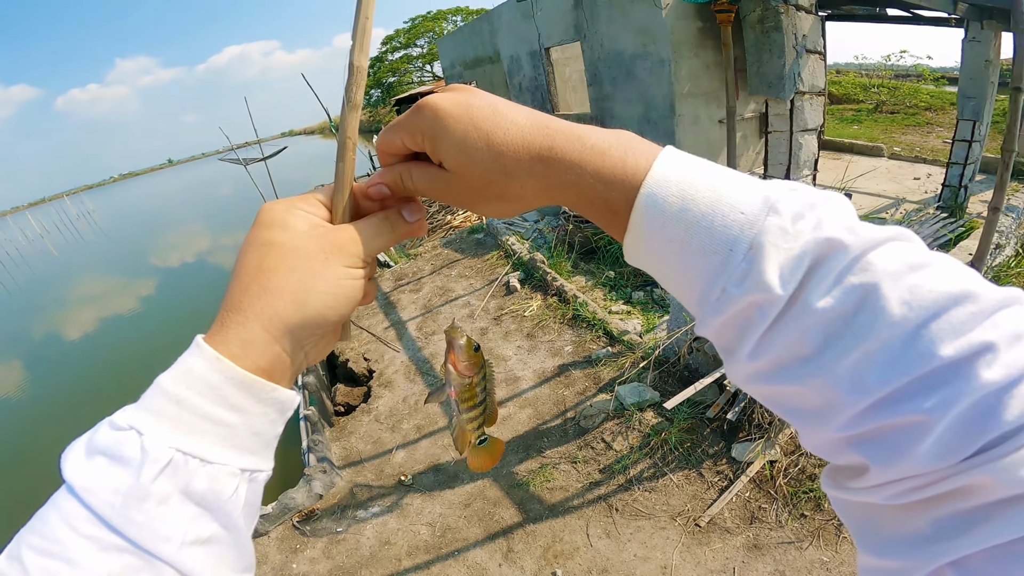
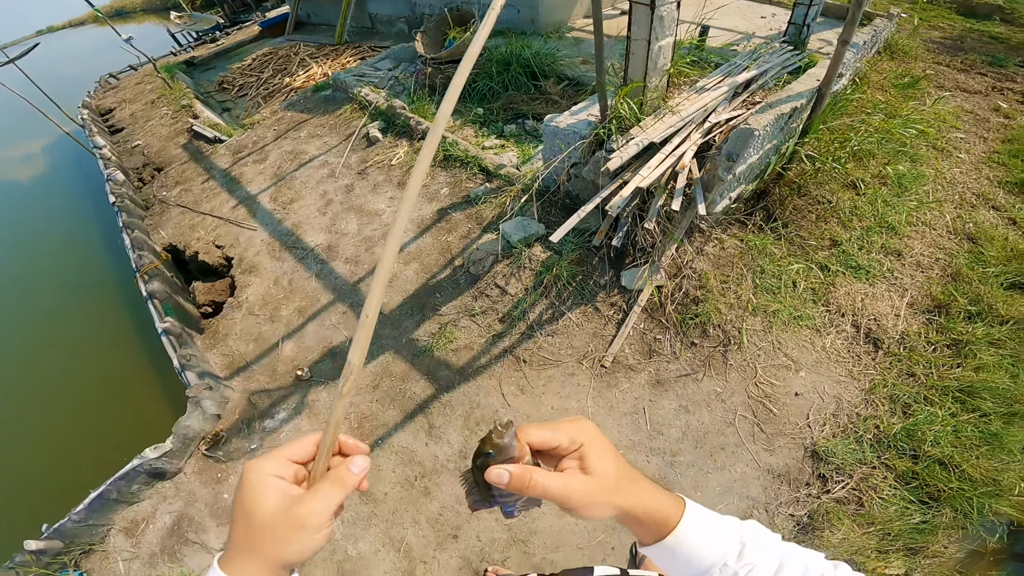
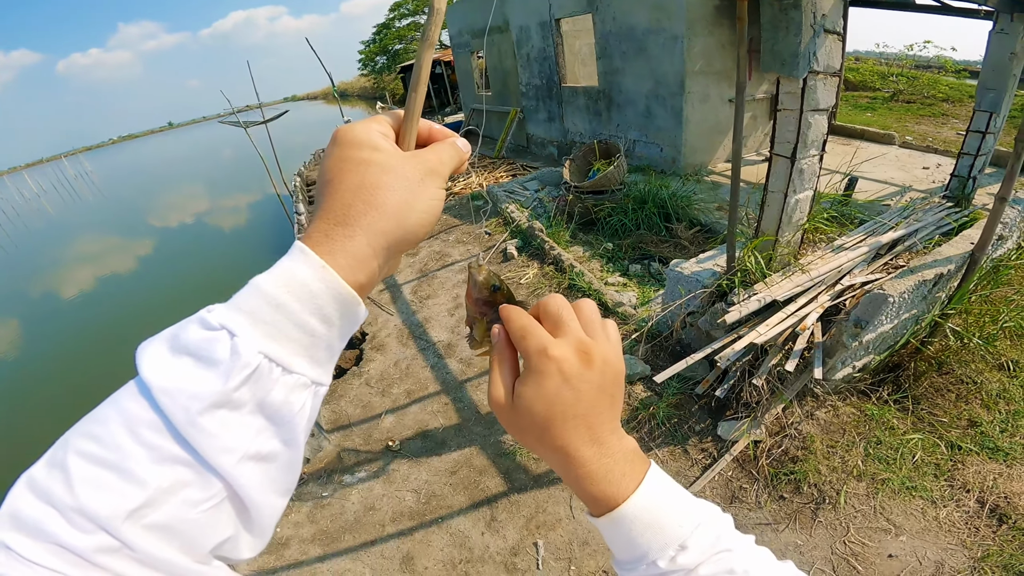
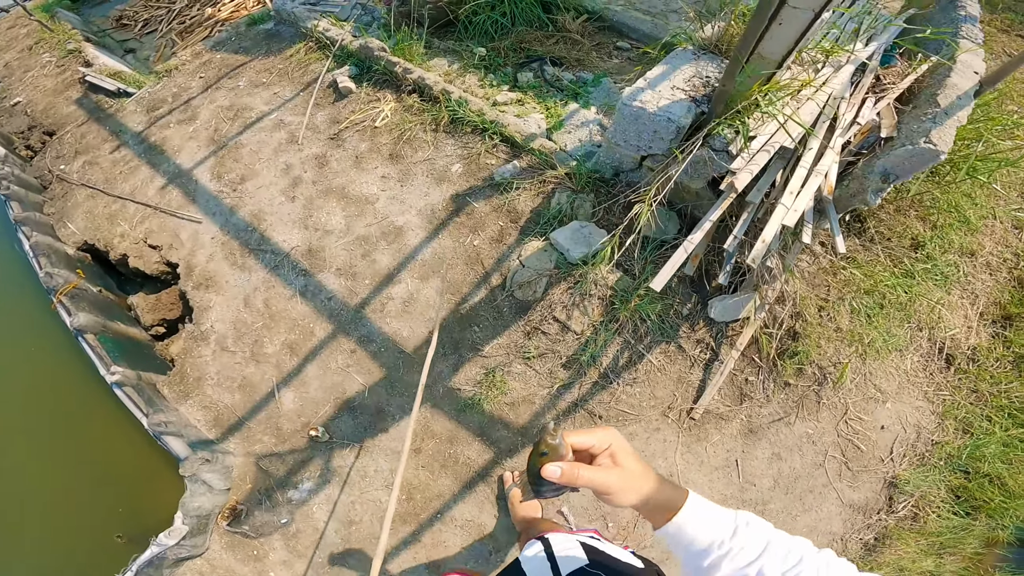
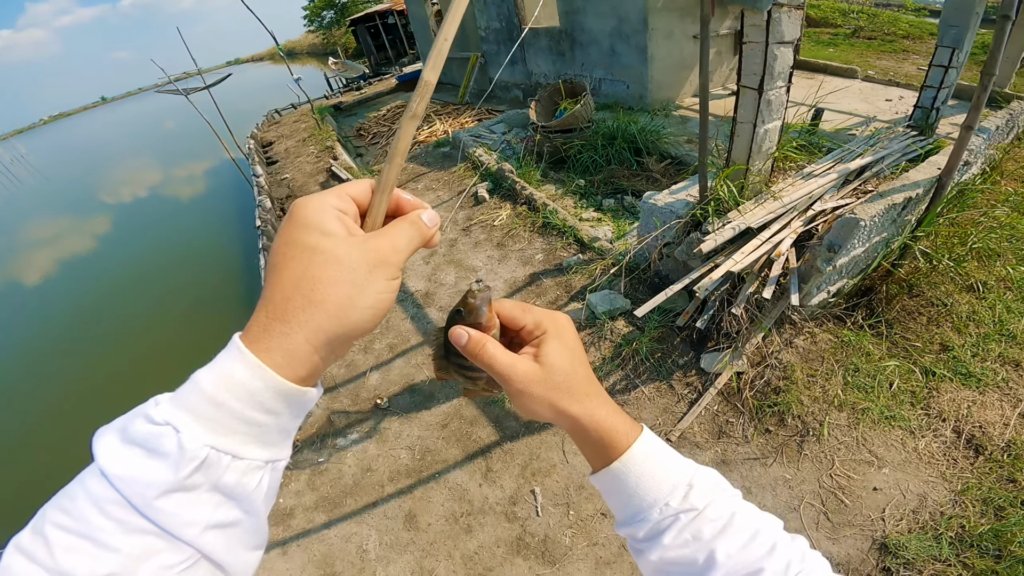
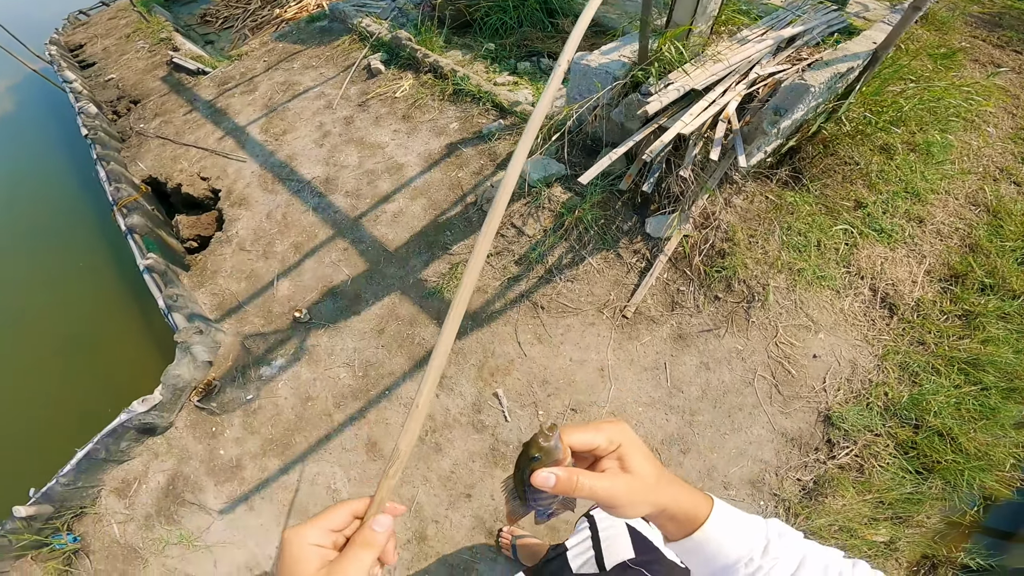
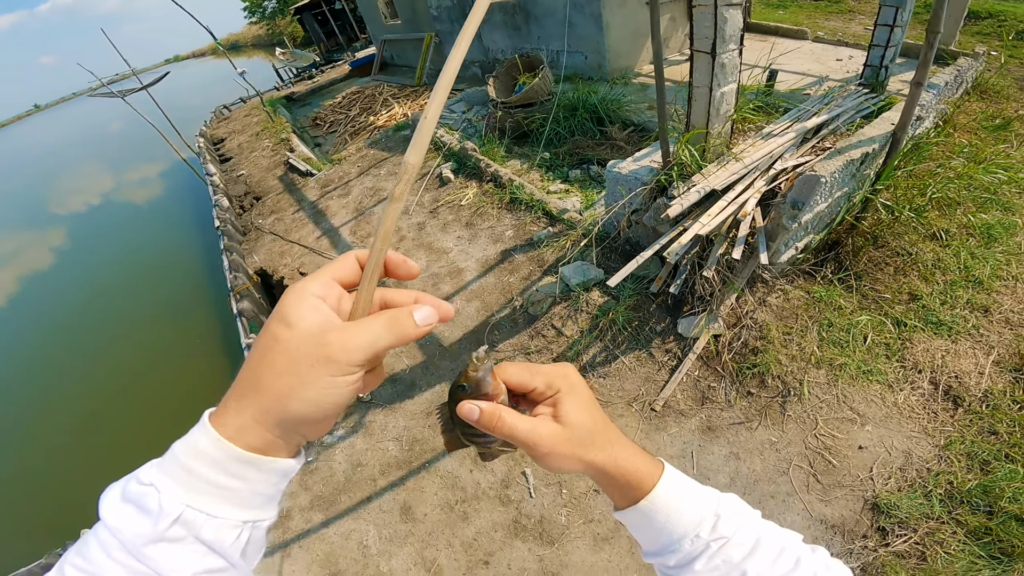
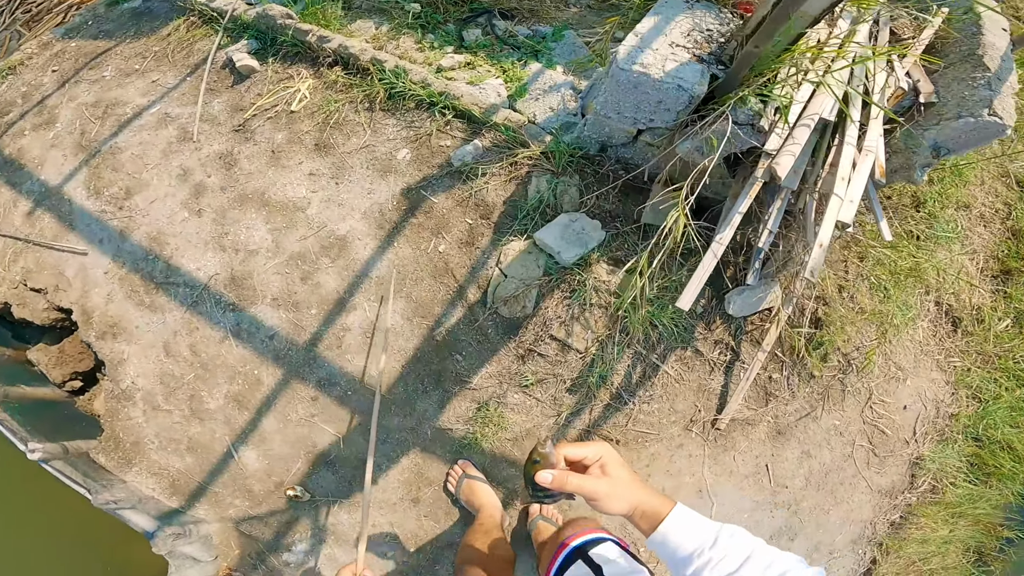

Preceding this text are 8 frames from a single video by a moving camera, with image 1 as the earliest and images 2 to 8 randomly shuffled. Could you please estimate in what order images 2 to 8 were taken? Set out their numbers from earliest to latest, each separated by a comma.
3, 5, 7, 2, 6, 4, 8
